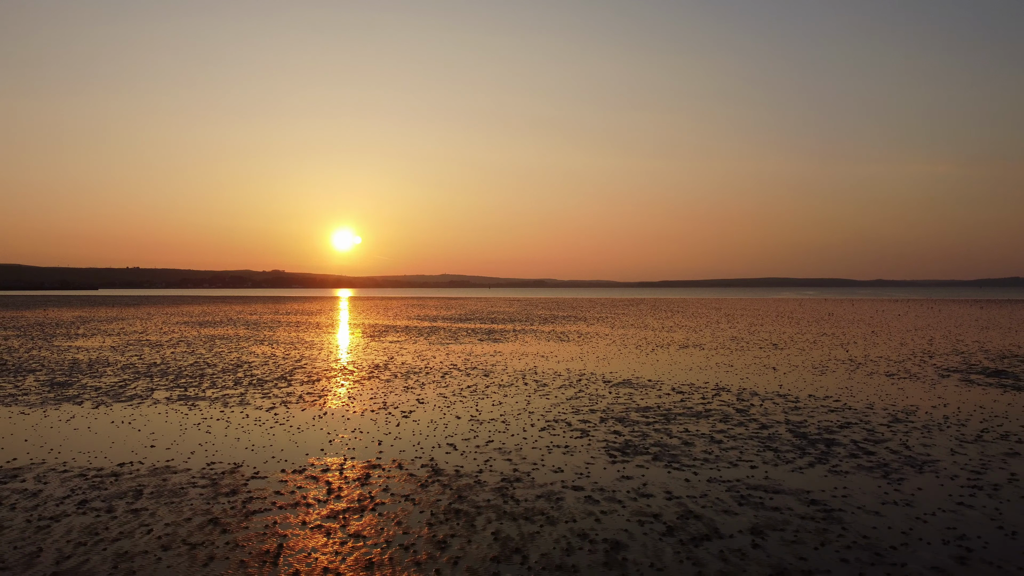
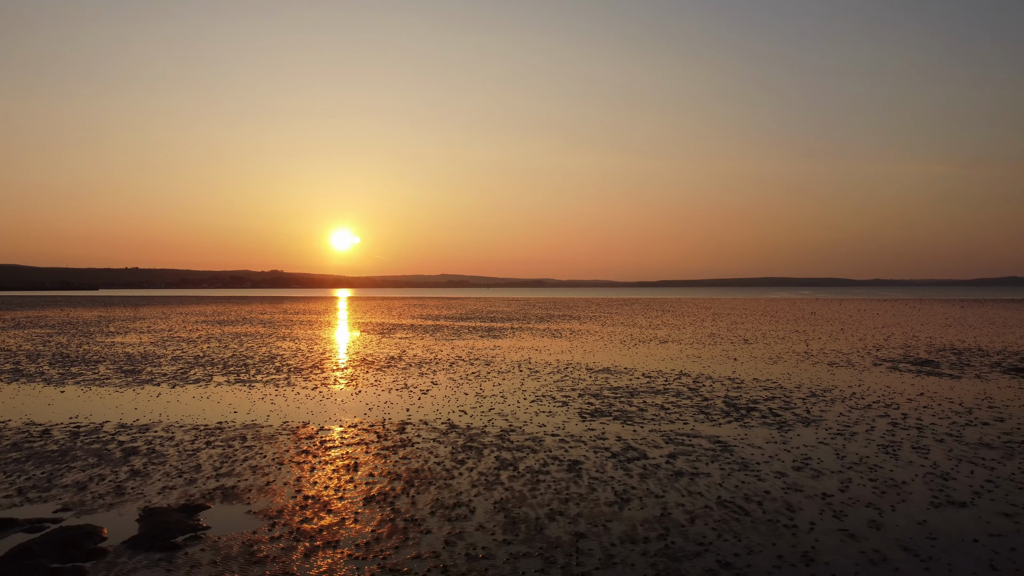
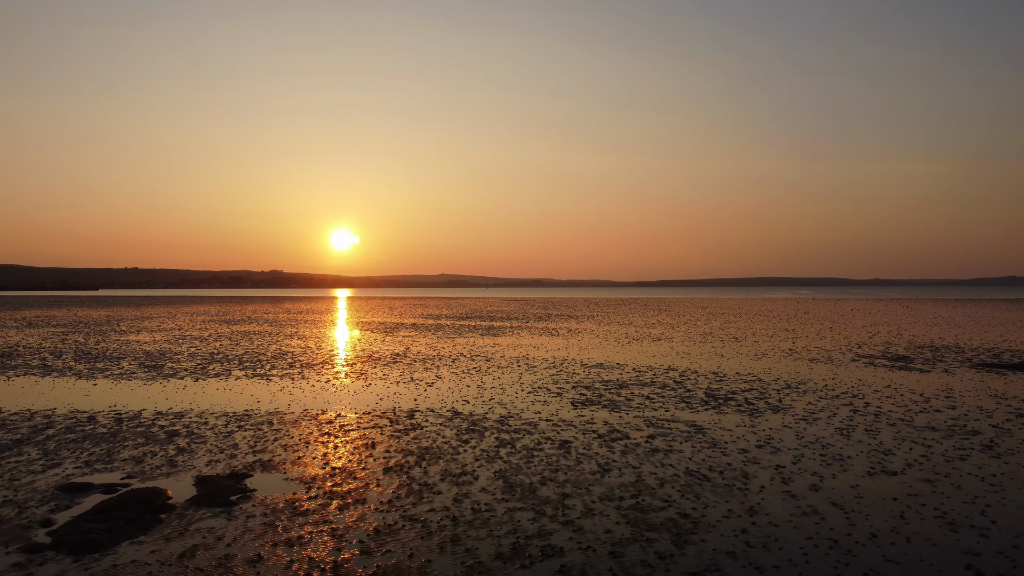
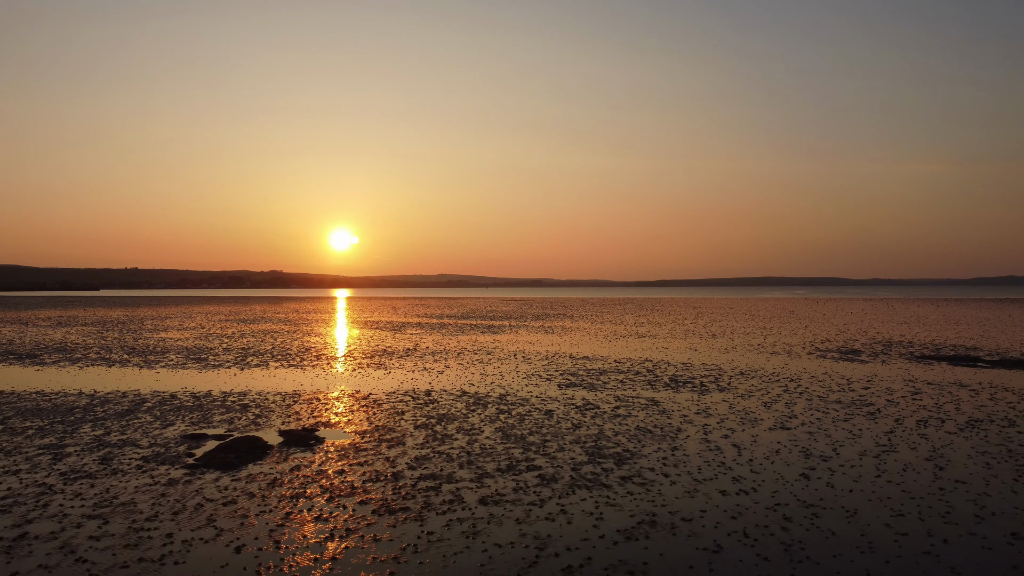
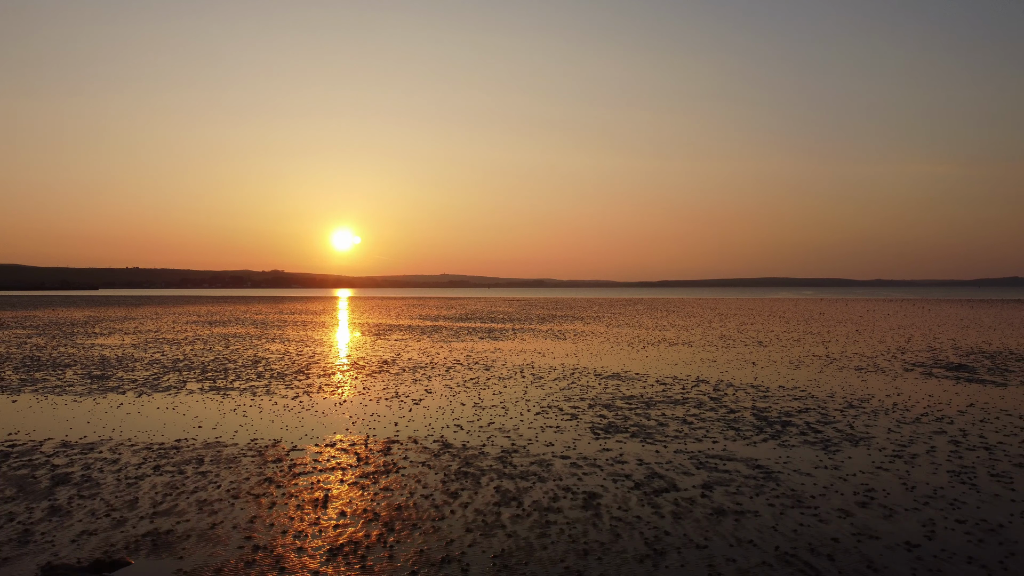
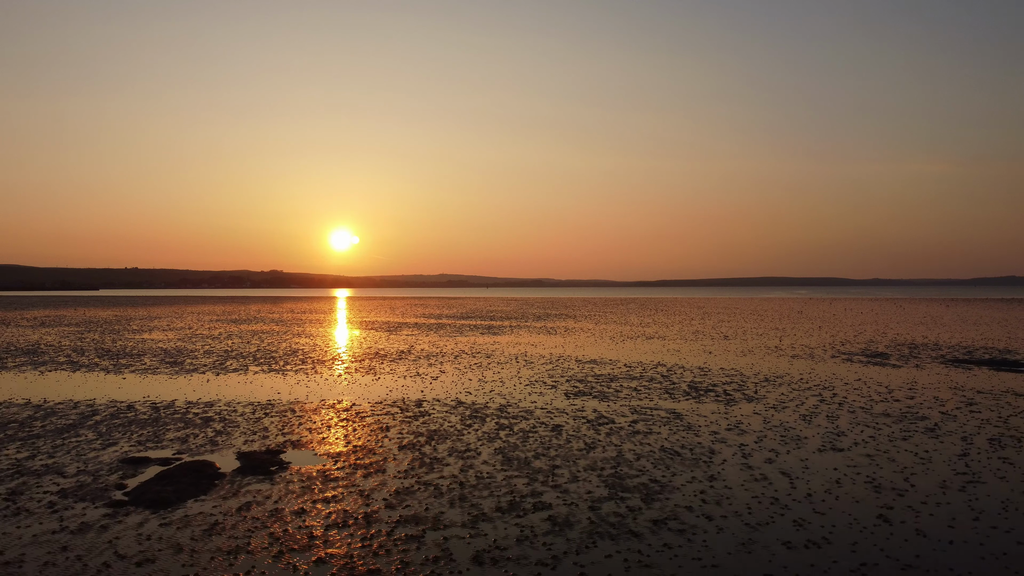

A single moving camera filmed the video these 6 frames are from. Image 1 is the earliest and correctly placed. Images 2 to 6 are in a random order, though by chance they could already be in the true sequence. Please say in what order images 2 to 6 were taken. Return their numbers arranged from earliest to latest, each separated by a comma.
5, 2, 3, 6, 4
